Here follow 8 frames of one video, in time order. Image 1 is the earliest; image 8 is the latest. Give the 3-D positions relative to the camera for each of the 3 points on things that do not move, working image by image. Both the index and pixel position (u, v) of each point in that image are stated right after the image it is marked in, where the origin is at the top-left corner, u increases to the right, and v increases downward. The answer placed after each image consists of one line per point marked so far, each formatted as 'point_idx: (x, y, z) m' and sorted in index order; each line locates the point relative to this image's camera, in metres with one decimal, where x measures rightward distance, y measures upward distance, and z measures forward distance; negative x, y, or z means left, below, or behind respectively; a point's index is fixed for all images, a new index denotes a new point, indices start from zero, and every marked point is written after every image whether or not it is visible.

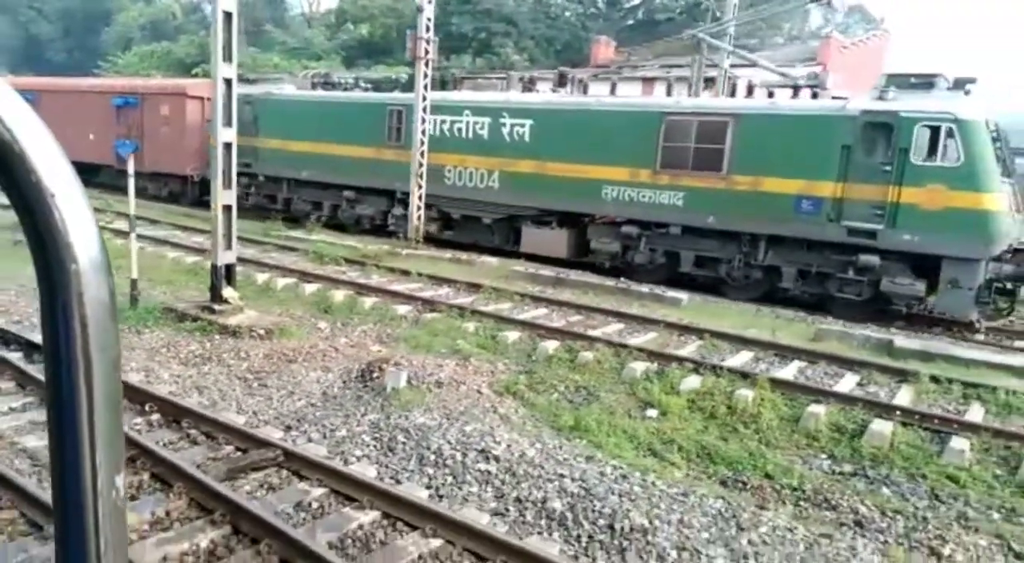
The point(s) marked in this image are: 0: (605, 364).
0: (+0.9, -0.8, +7.2) m
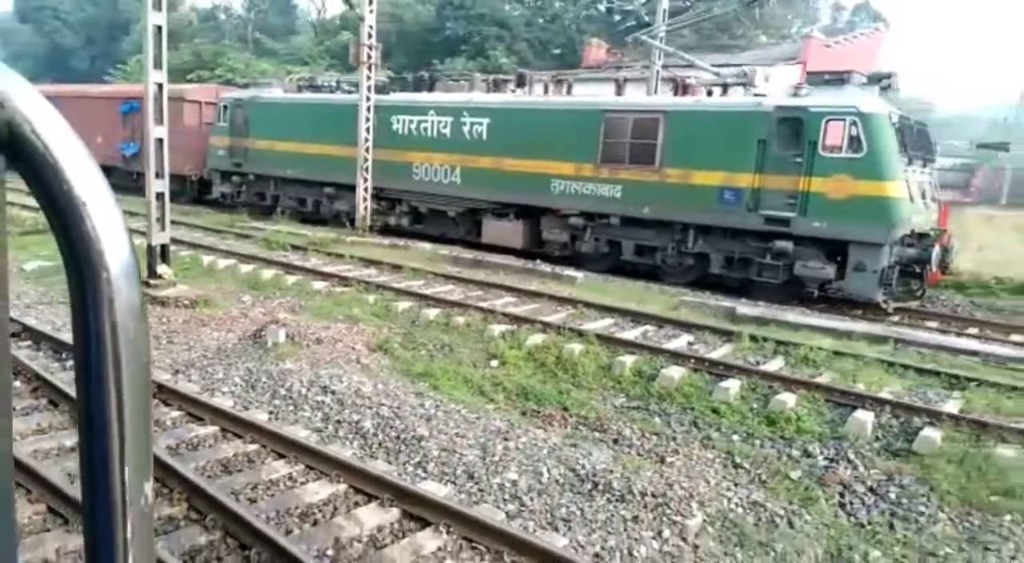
0: (-0.4, -0.5, +8.3) m
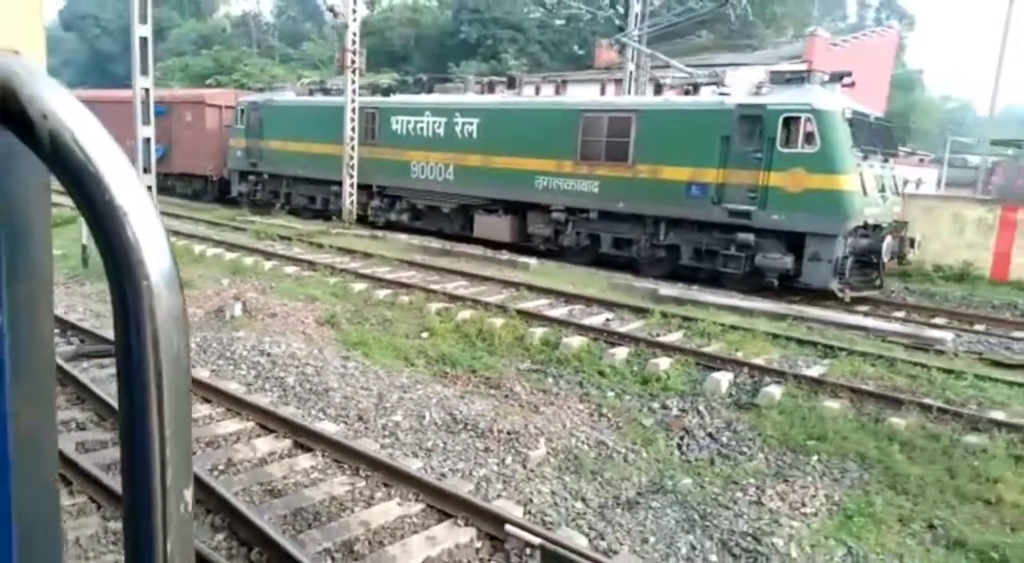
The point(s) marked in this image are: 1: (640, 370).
0: (-1.2, -0.3, +9.2) m
1: (+1.3, -0.8, +7.1) m
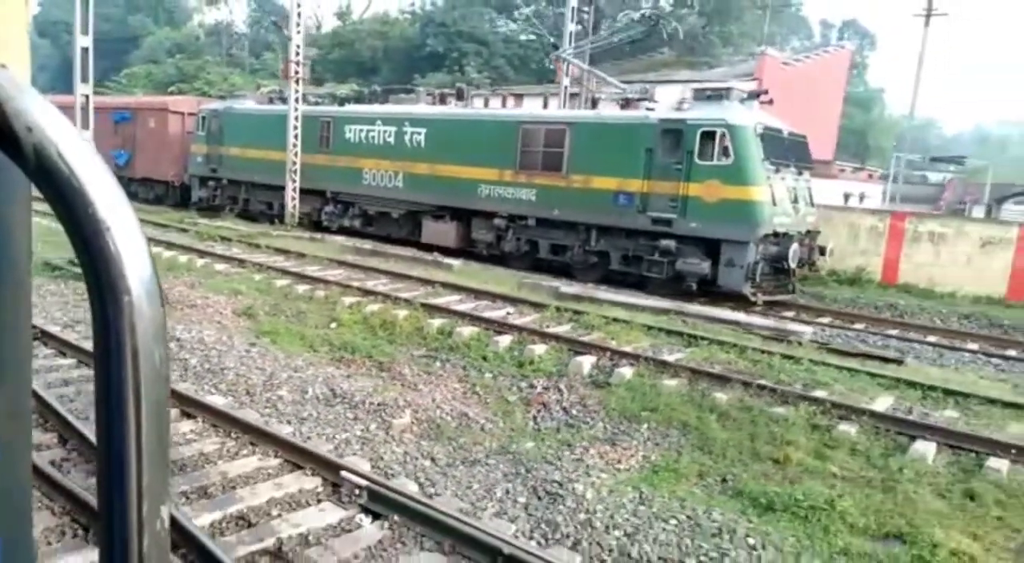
0: (-2.4, -0.2, +9.9) m
1: (+0.1, -0.8, +7.8) m
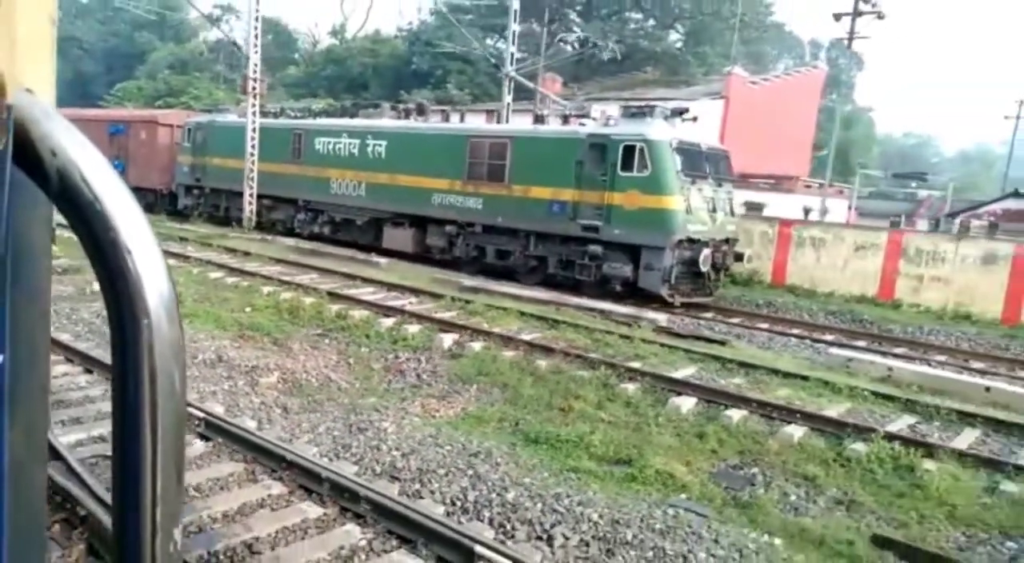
0: (-3.9, -0.1, +11.1) m
1: (-1.4, -0.6, +9.0) m
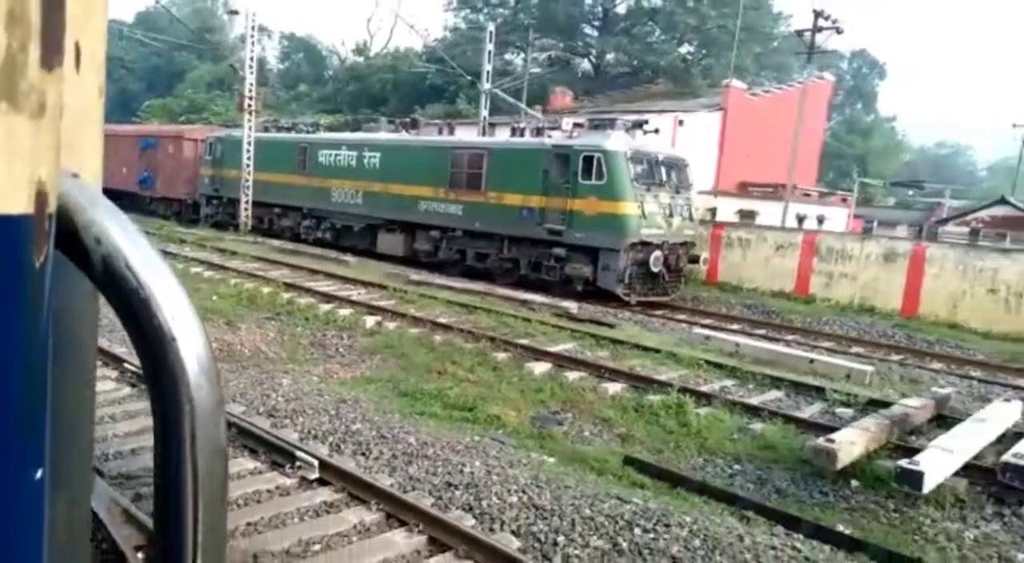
0: (-4.9, 0.0, +12.7) m
1: (-2.5, -0.5, +10.4) m
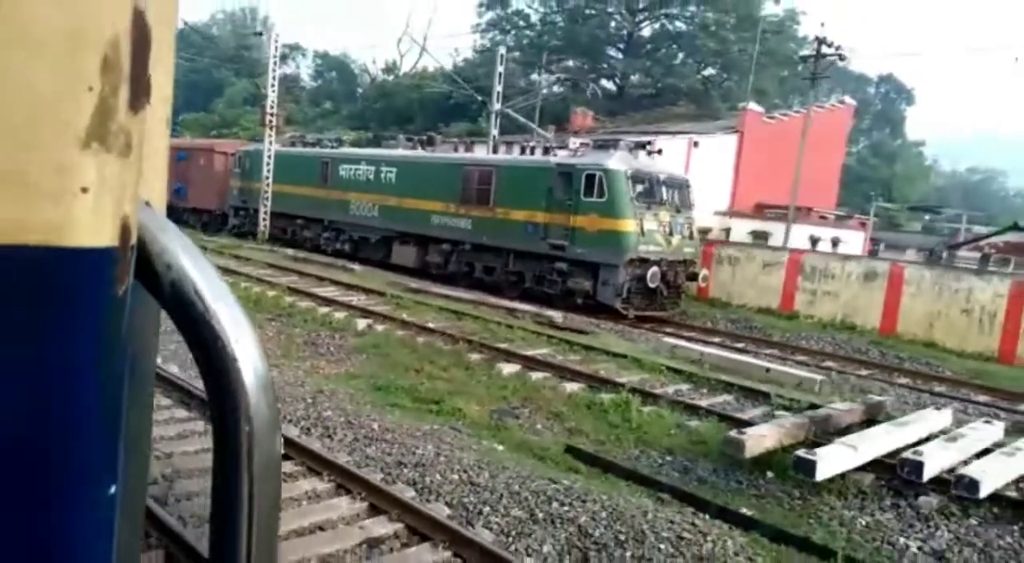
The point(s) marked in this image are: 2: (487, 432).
0: (-5.1, 0.0, +13.5) m
1: (-2.8, -0.6, +11.1) m
2: (-0.2, -1.4, +6.9) m
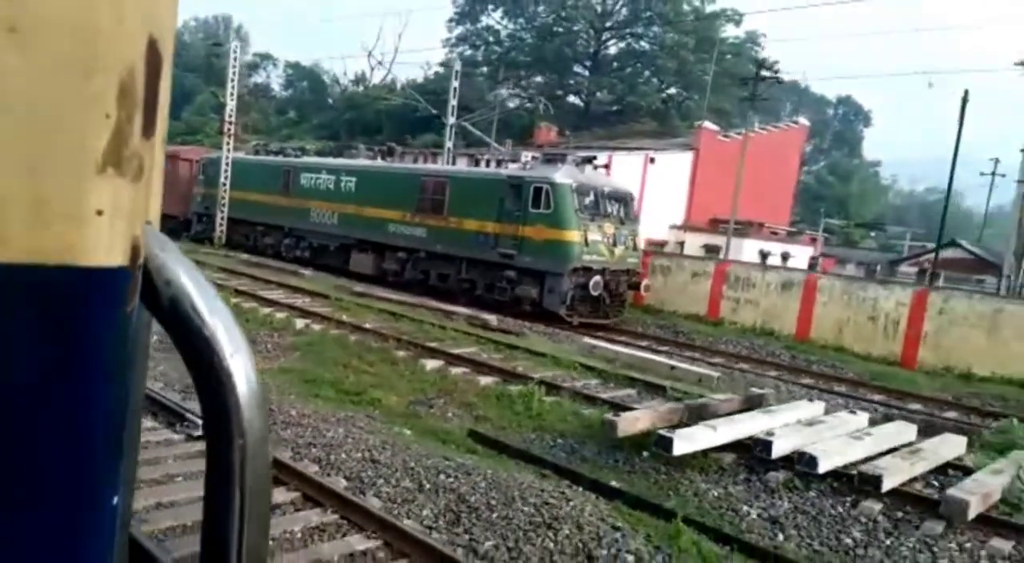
0: (-6.2, -0.1, +14.0) m
1: (-3.8, -0.6, +11.6) m
2: (-1.1, -1.4, +7.5) m
